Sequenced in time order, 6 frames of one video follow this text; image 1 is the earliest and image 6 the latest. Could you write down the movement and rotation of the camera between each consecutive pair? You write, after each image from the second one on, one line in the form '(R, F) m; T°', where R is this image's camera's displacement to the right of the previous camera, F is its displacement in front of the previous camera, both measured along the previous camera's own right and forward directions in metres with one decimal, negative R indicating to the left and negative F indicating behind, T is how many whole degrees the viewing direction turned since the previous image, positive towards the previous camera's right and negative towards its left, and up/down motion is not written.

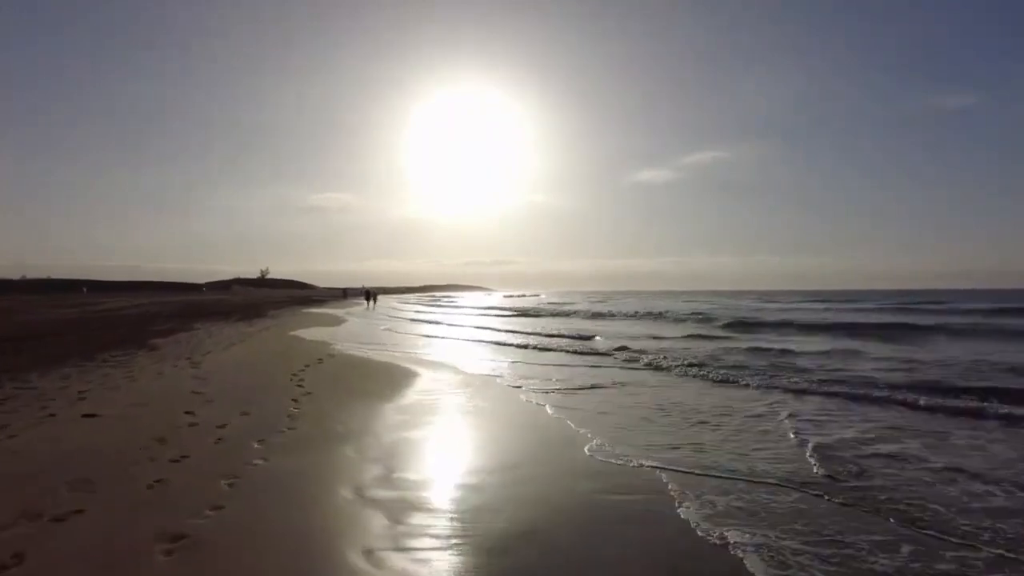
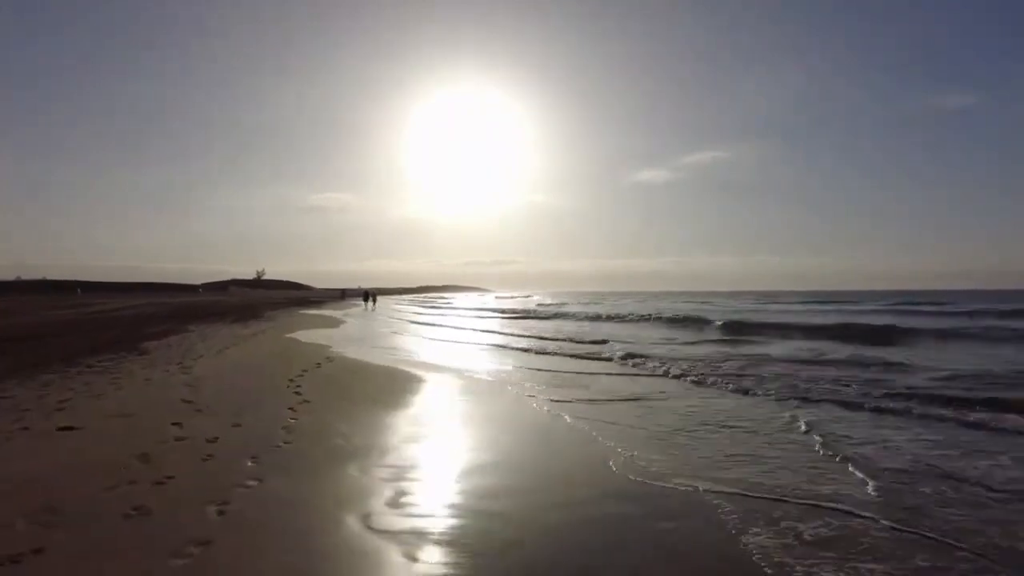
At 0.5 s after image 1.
(-0.2, +0.4) m; 0°
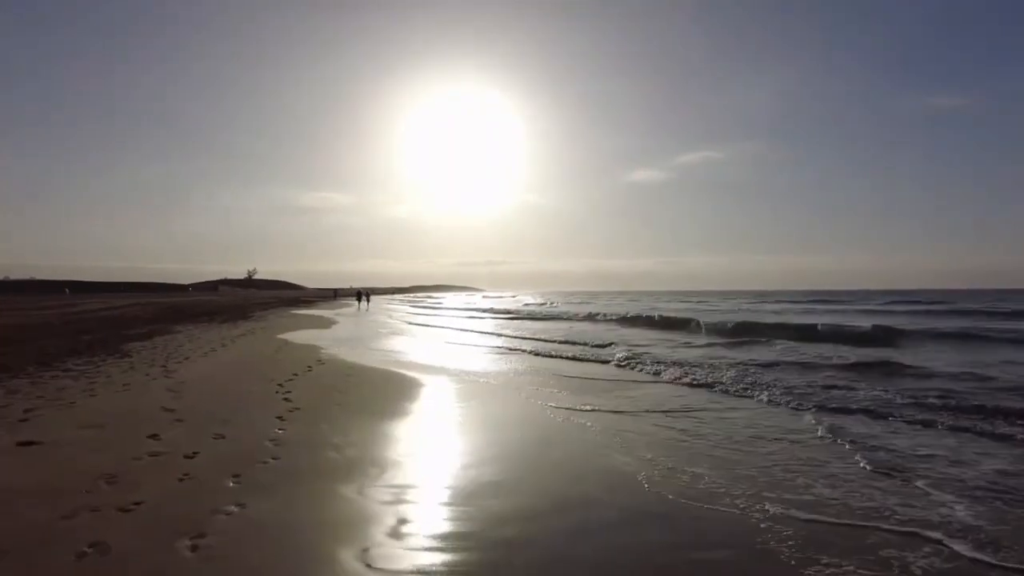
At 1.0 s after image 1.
(-0.1, +0.4) m; +1°
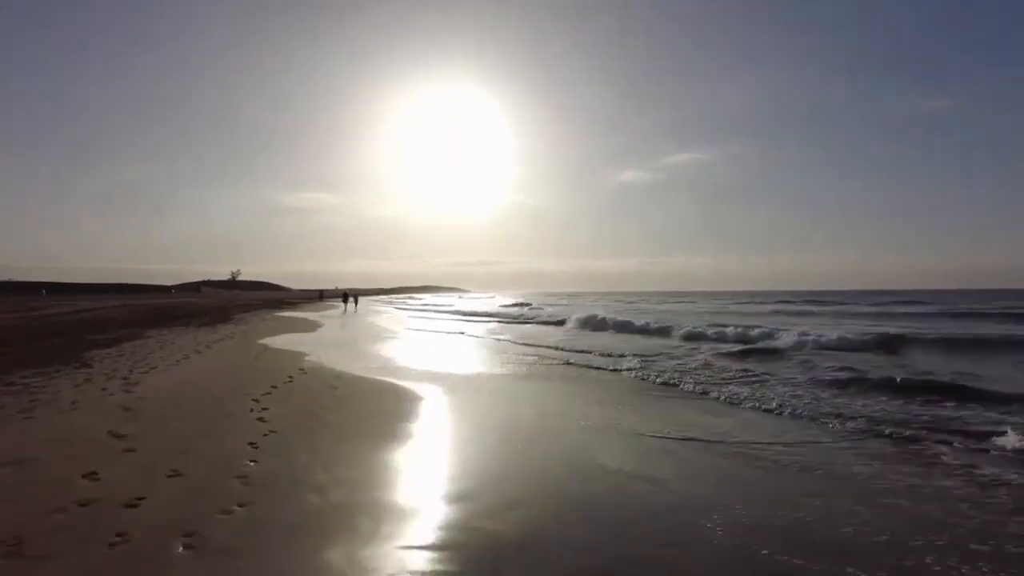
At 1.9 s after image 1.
(-0.2, +0.8) m; +1°
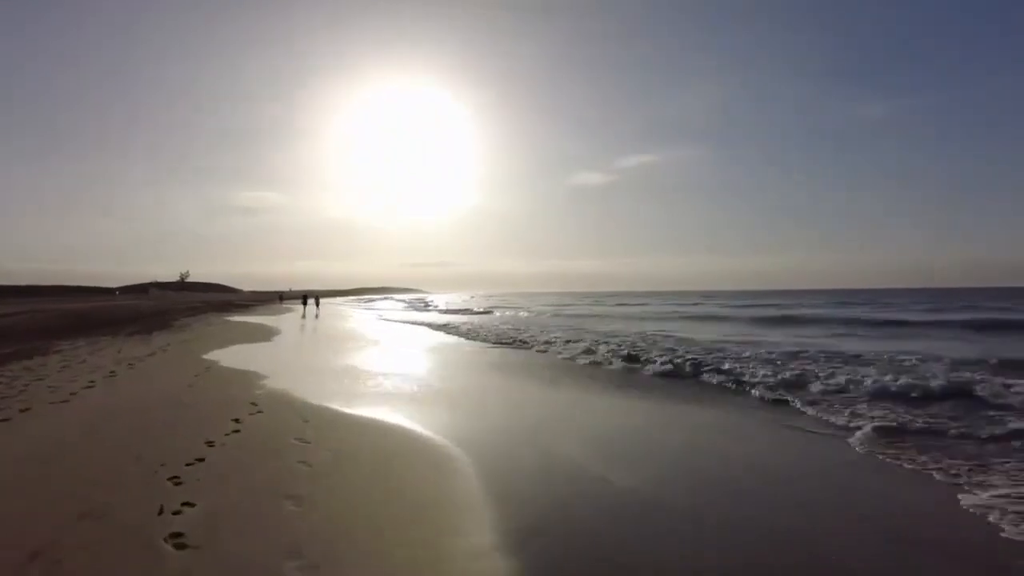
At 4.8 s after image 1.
(-0.9, +2.5) m; +4°
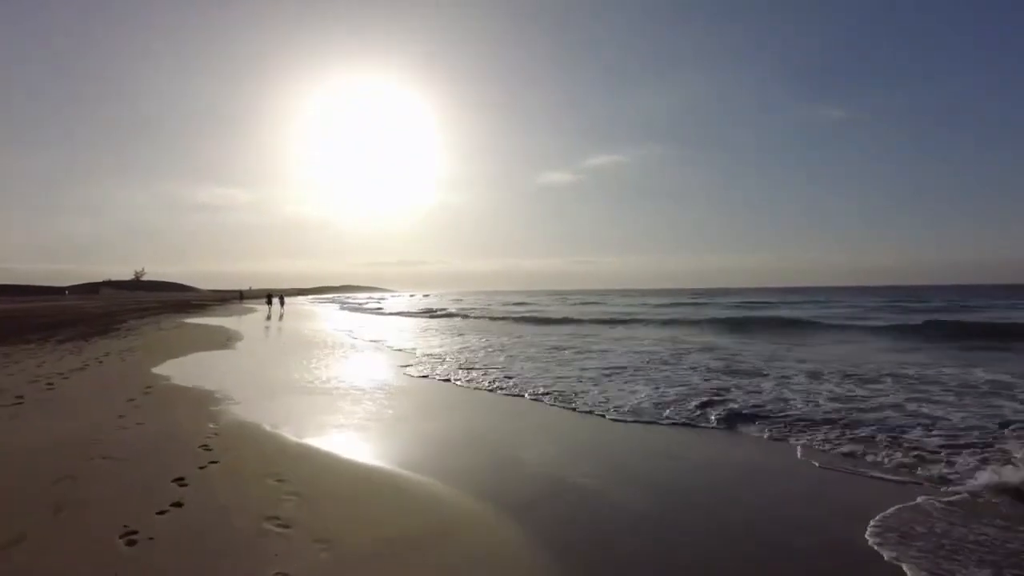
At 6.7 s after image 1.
(-0.7, +1.6) m; +3°
